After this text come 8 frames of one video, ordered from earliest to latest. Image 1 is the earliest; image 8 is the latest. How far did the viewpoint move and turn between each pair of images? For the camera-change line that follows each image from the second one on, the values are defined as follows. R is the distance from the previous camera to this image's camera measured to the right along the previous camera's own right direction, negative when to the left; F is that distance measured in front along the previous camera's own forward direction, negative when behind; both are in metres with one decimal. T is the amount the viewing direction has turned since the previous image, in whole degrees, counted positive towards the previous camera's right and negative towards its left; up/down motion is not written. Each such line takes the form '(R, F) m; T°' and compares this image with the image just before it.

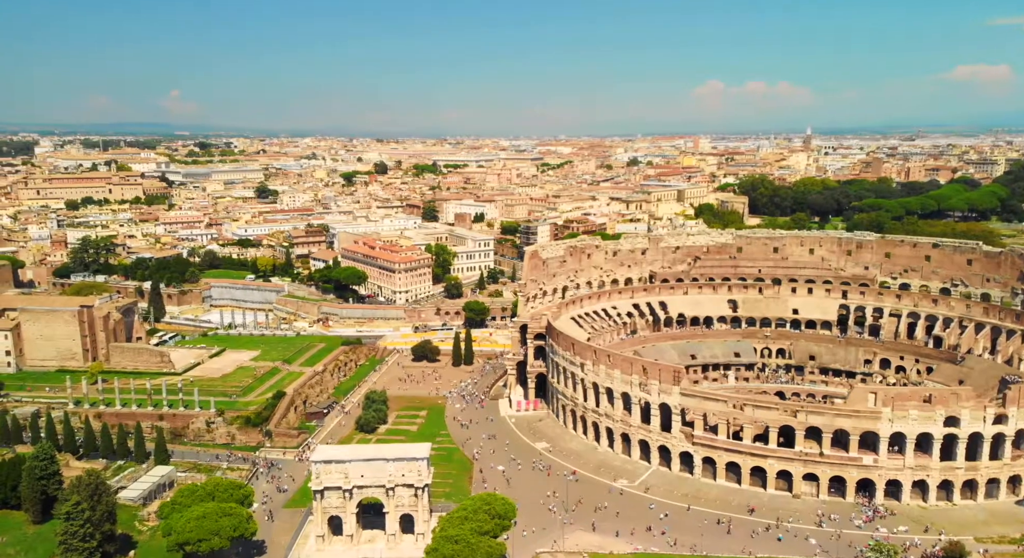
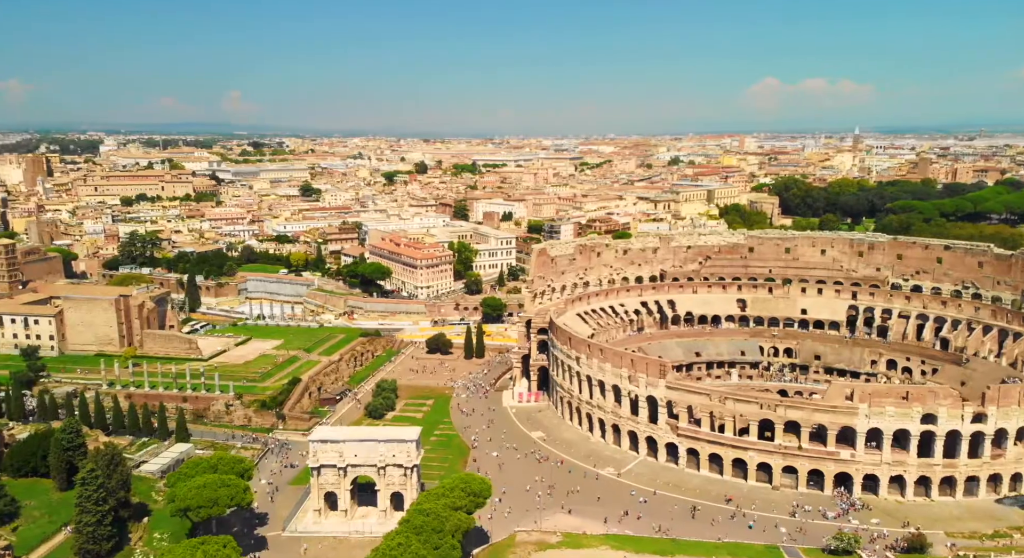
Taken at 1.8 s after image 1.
(+4.2, -2.8) m; -4°
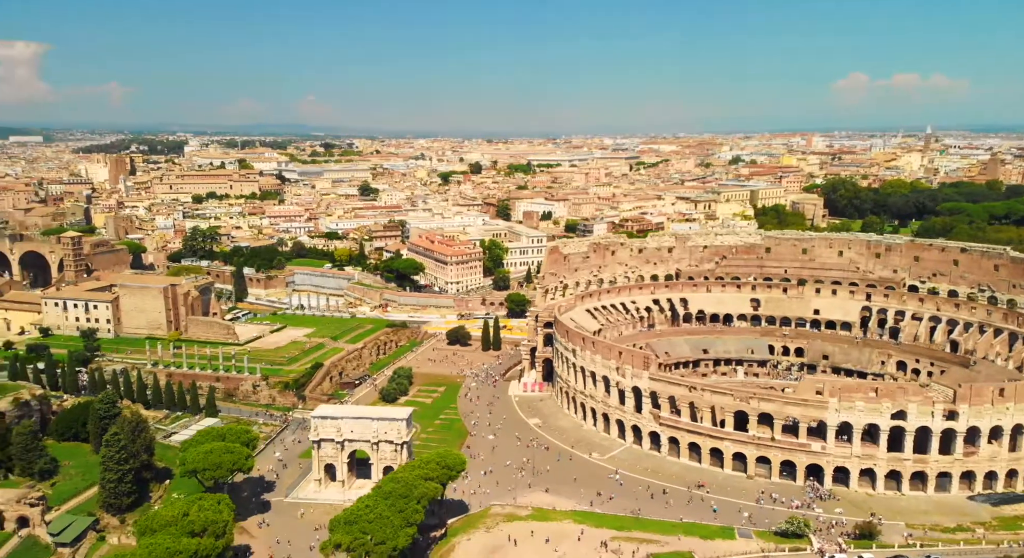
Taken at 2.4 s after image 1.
(+6.1, -3.7) m; -5°
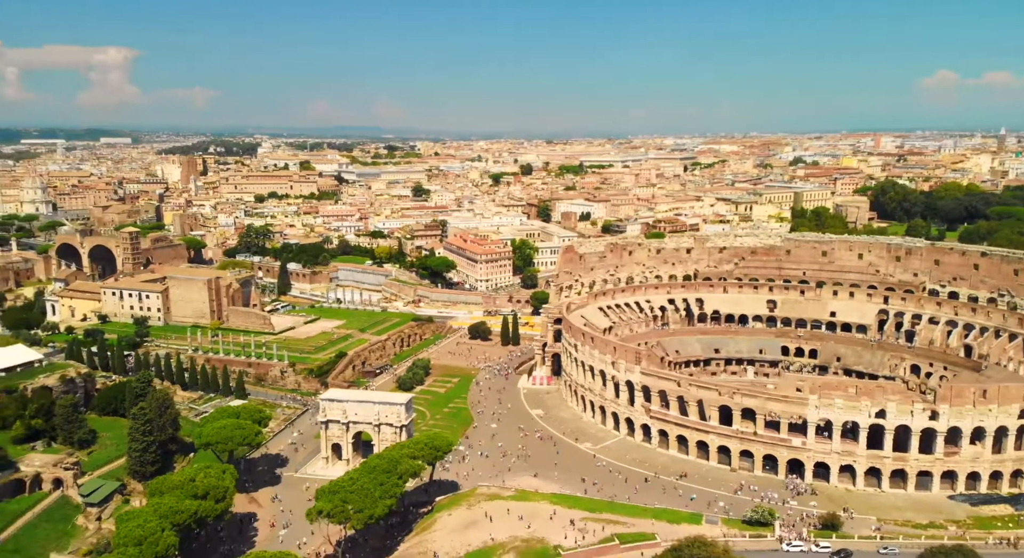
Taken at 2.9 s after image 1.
(+5.6, -3.2) m; -5°
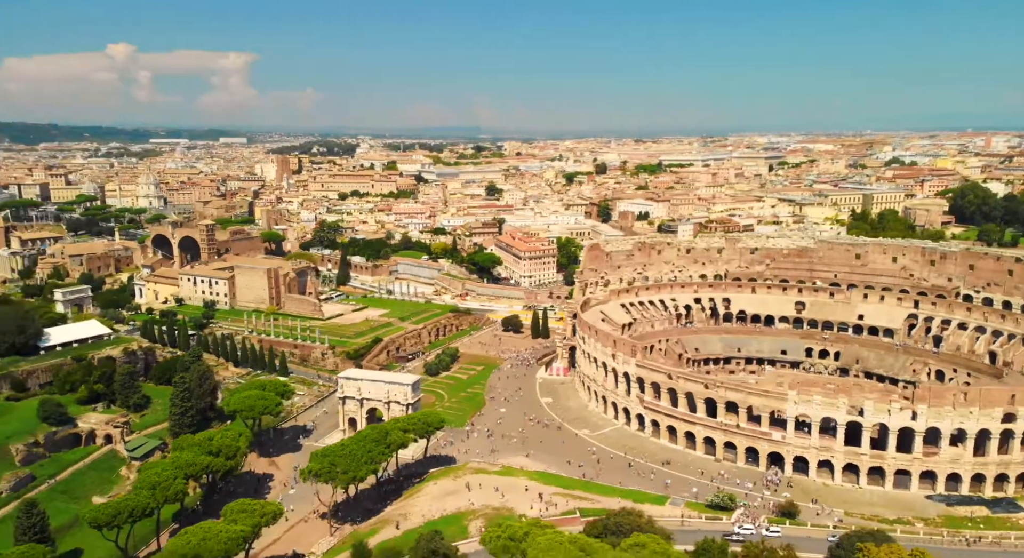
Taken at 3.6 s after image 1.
(+8.0, -4.0) m; -7°
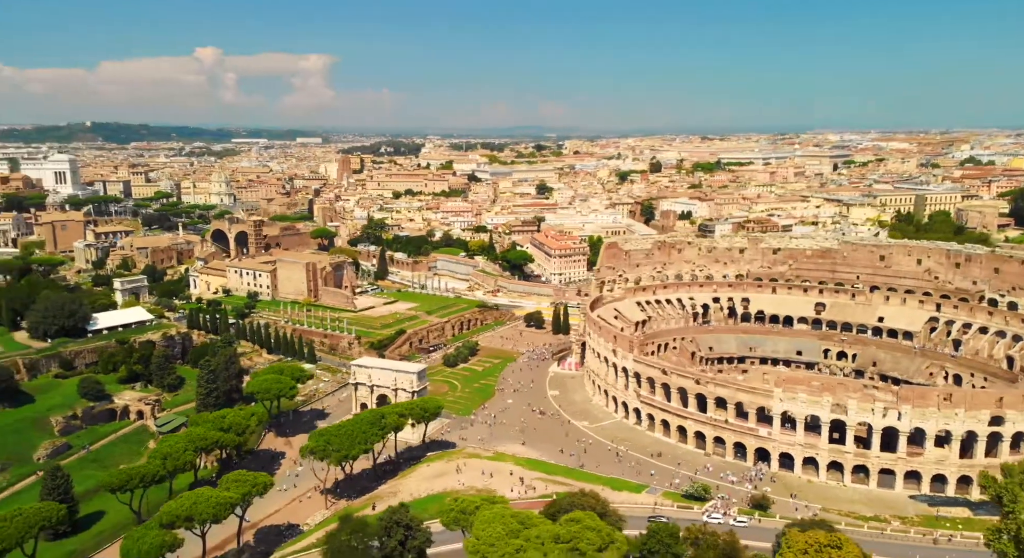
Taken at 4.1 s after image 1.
(+6.0, -2.6) m; -5°
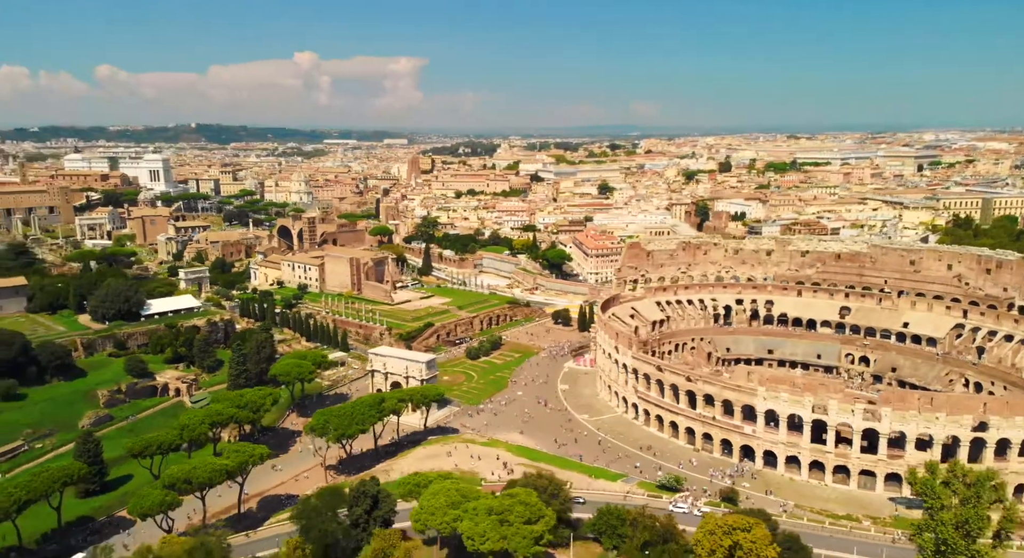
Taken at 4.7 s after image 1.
(+7.3, -2.9) m; -6°
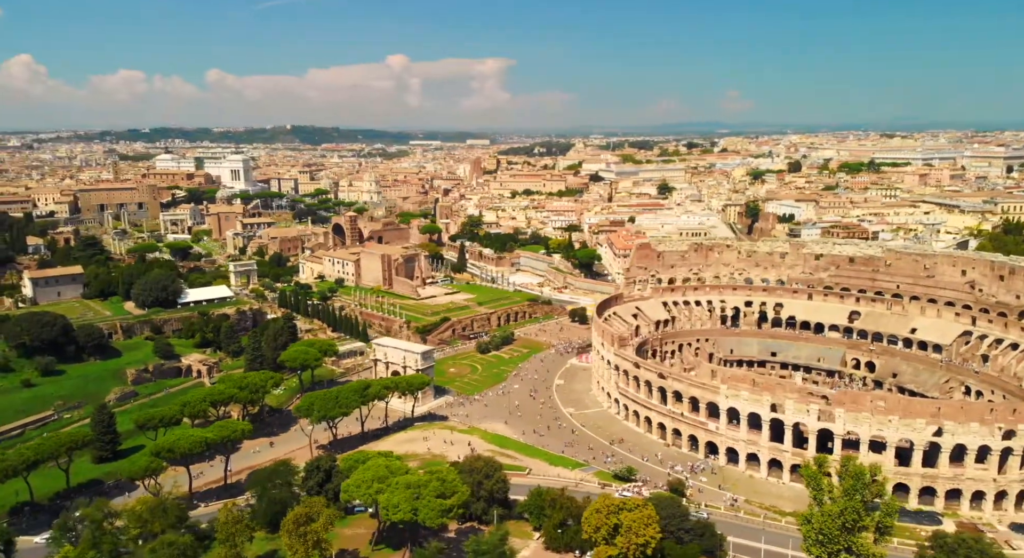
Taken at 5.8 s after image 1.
(+9.2, -2.8) m; -6°
